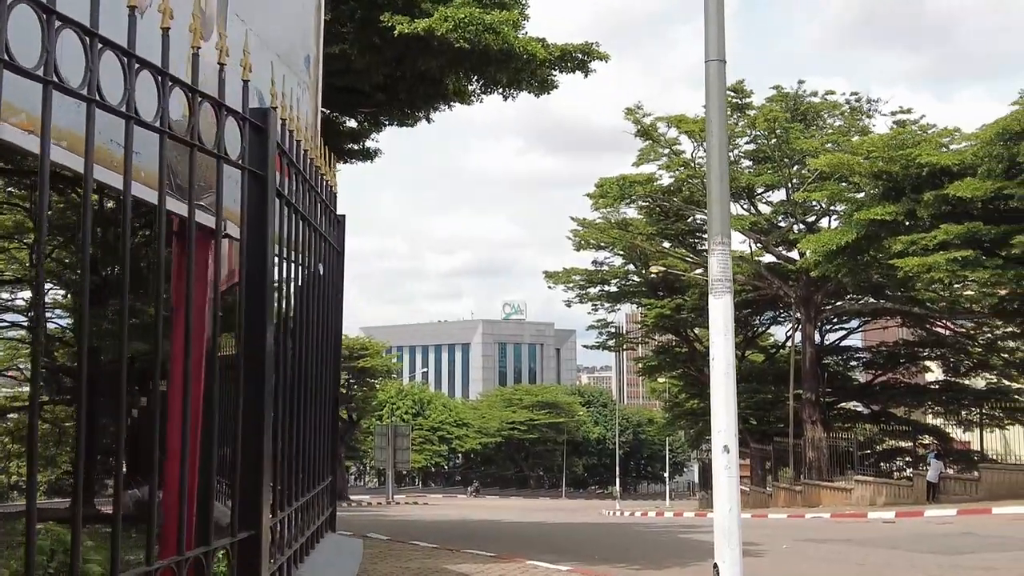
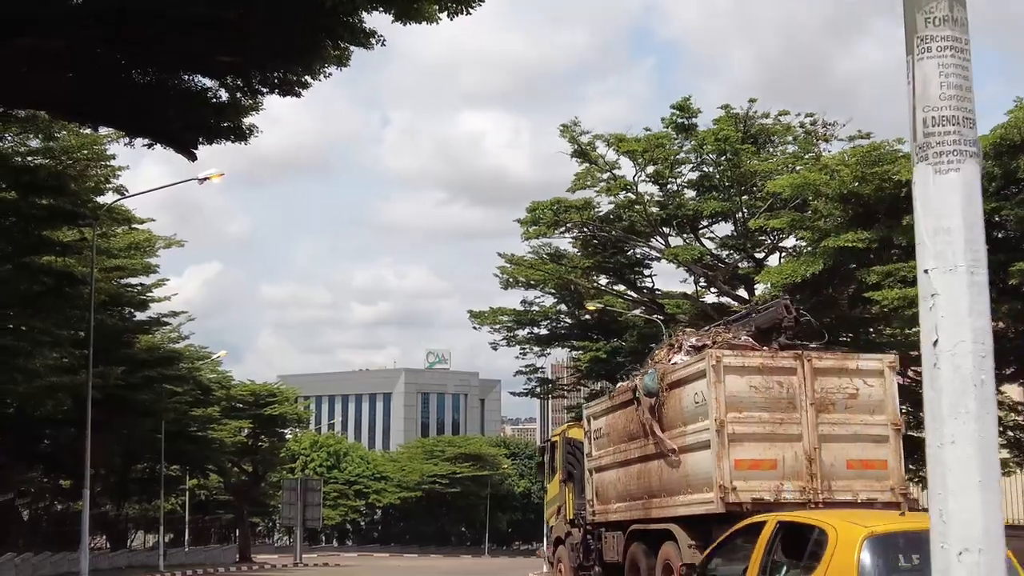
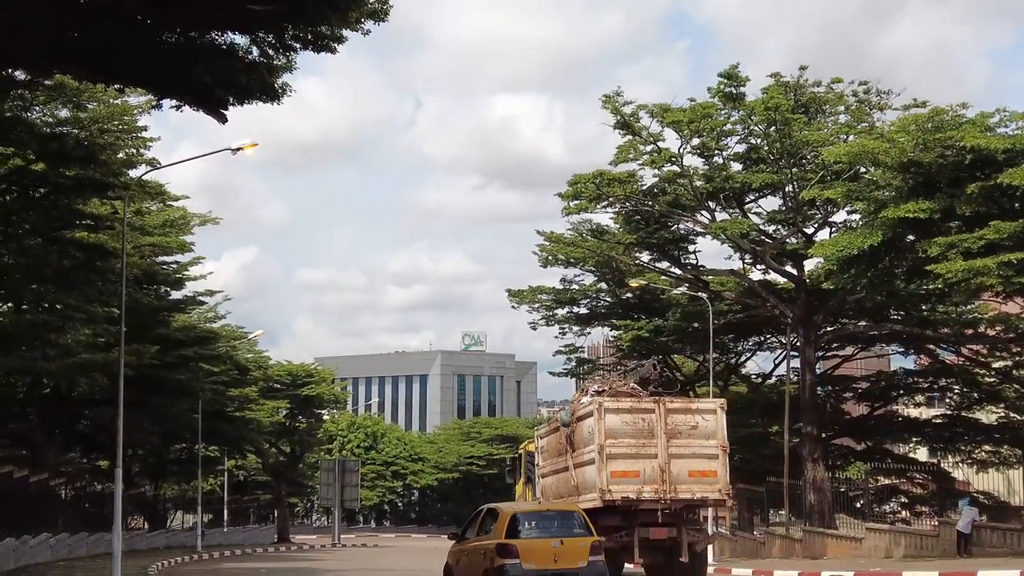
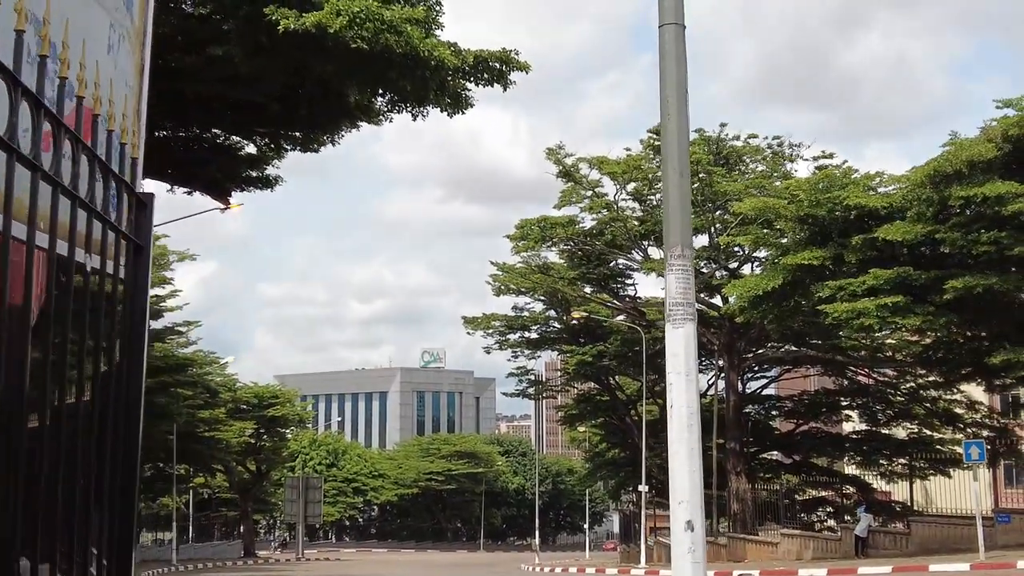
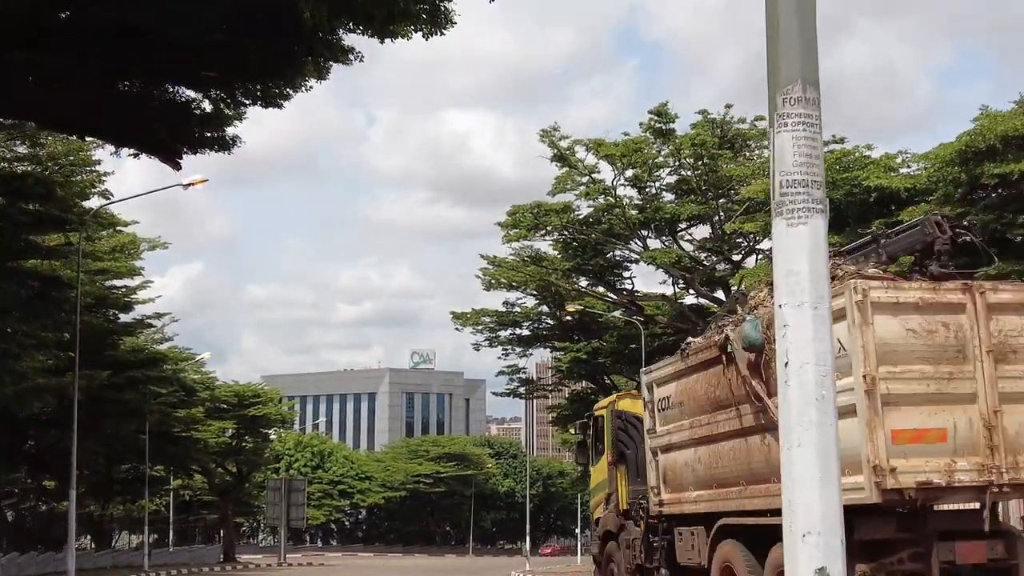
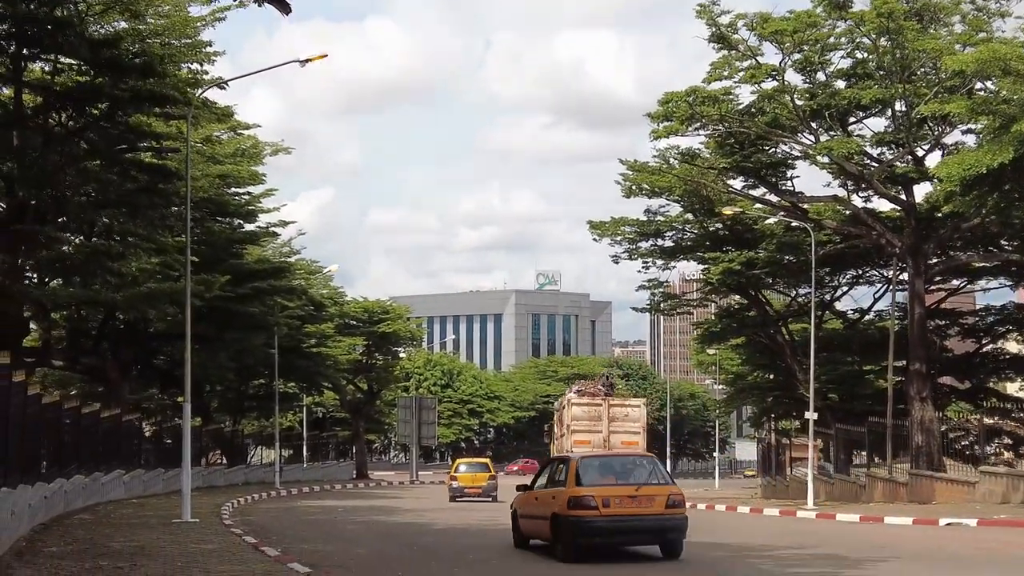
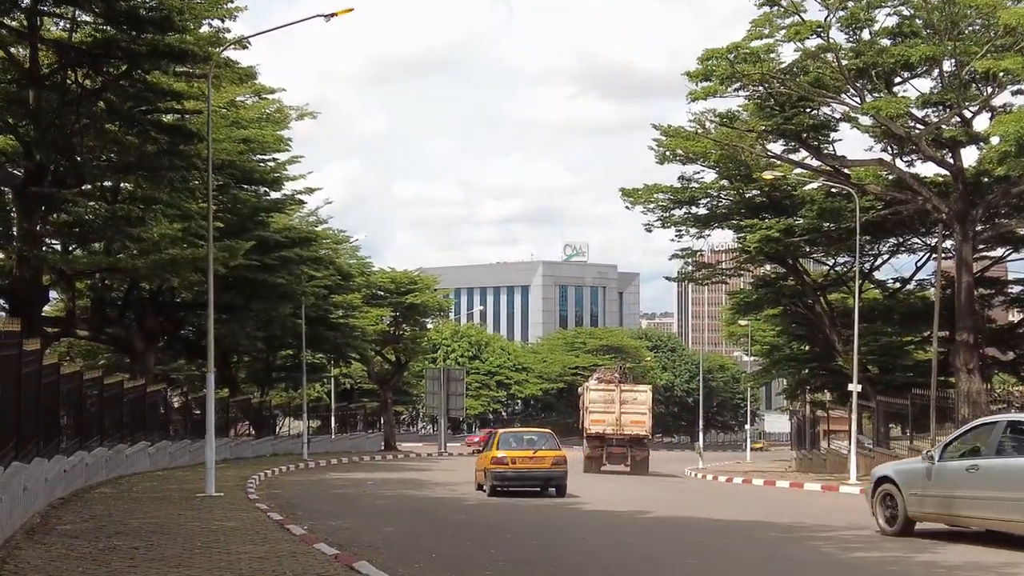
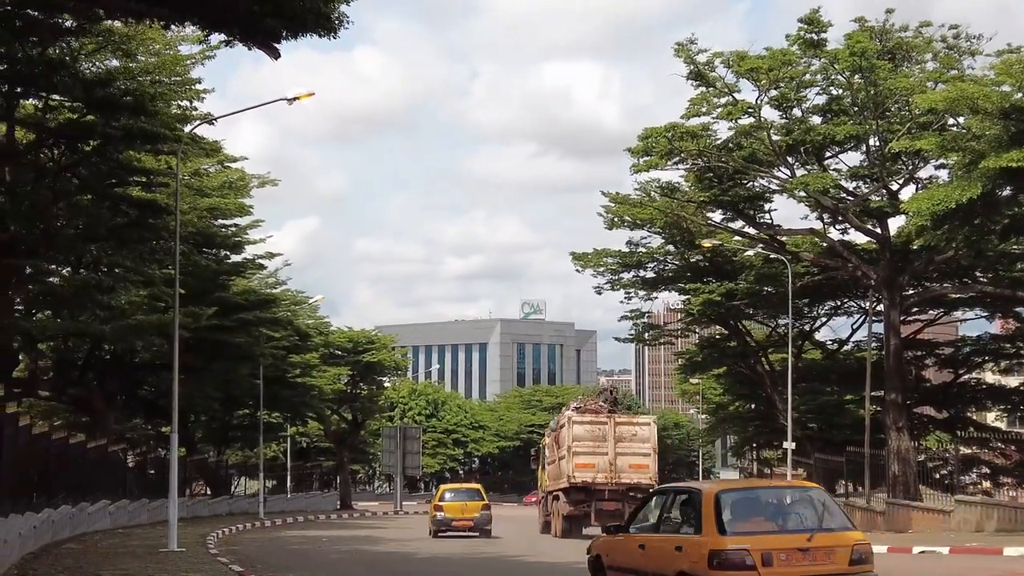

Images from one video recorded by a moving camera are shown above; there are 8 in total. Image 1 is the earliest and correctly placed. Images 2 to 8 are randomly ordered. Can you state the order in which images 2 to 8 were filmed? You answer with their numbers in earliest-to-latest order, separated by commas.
4, 5, 2, 3, 8, 6, 7
